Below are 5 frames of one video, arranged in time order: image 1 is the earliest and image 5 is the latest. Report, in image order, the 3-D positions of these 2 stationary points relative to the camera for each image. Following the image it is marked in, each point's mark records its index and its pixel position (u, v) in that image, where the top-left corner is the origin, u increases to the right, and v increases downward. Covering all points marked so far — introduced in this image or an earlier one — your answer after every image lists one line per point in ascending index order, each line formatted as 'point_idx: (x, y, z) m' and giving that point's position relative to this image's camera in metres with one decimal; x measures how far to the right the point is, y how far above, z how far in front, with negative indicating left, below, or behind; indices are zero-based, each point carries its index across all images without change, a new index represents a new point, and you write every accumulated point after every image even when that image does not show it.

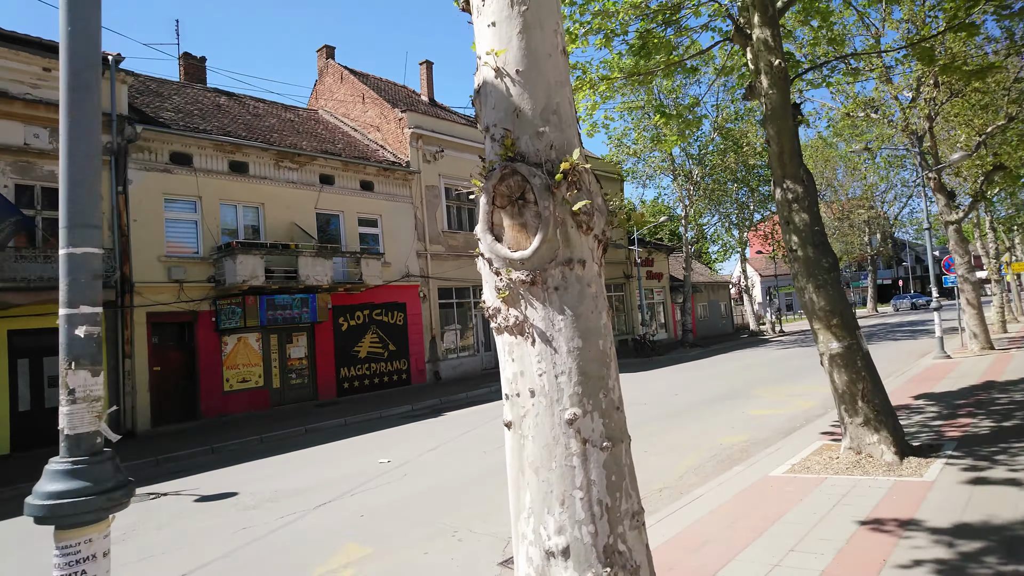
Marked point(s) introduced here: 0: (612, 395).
0: (+0.5, -0.5, +2.9) m
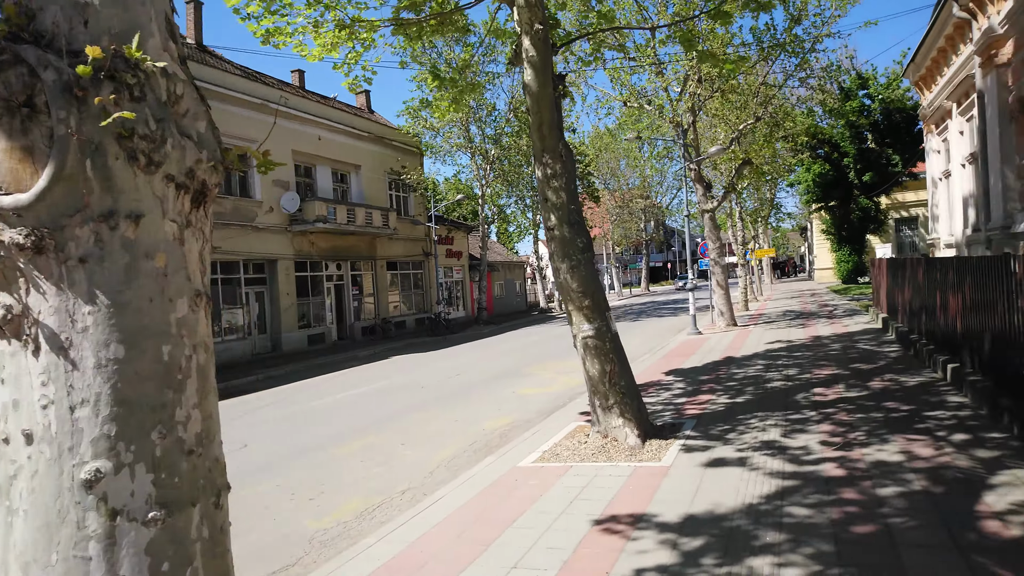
0: (-1.0, -0.4, +1.9) m
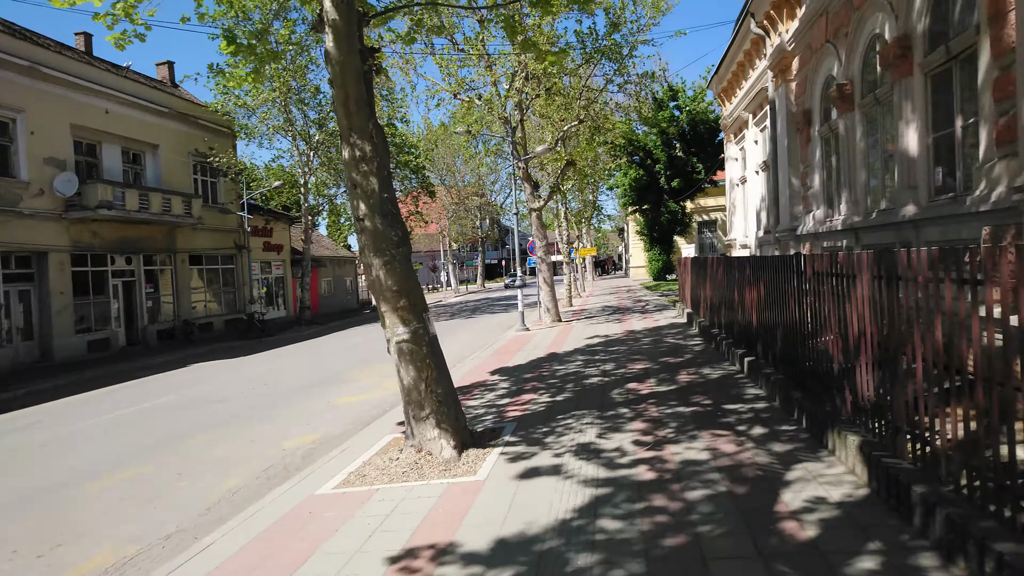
0: (-1.6, -0.4, +1.0) m
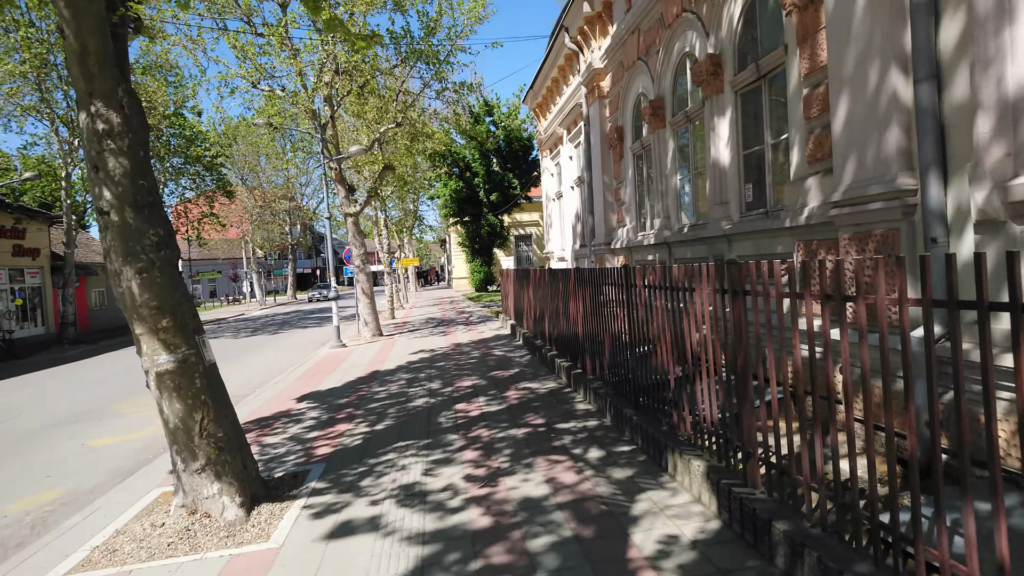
0: (-1.6, -0.5, -0.3) m
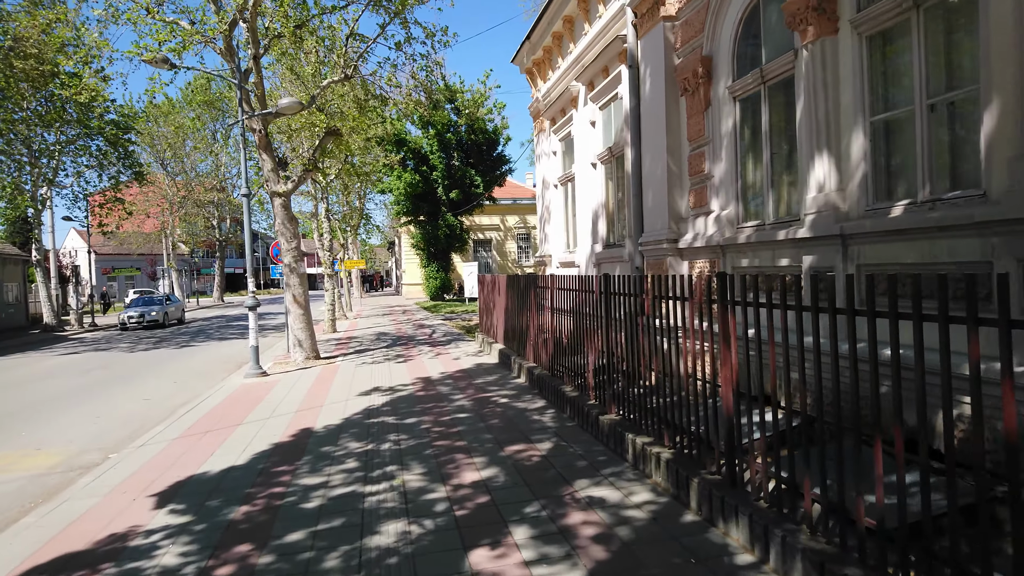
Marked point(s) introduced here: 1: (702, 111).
0: (-0.5, -0.5, -4.3) m
1: (+2.1, +1.9, +6.8) m
